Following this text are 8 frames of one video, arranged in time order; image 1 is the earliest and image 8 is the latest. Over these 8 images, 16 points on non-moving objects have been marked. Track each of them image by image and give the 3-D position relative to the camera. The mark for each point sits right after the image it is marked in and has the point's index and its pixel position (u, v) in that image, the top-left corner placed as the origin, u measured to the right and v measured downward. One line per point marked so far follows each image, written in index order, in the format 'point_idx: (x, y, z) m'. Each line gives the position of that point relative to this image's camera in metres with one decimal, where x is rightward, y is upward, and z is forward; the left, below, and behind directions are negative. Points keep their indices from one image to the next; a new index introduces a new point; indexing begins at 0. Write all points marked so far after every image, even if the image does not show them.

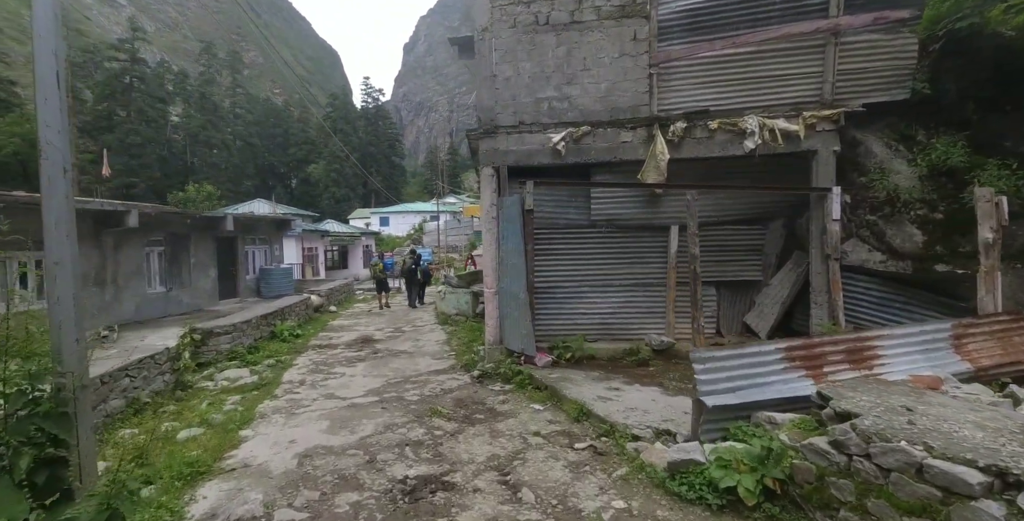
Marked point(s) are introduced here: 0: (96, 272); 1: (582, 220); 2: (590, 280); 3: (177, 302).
0: (-10.0, -0.3, +12.2) m
1: (+1.0, +0.6, +7.2) m
2: (+1.1, -0.3, +7.3) m
3: (-9.6, -1.2, +14.5) m
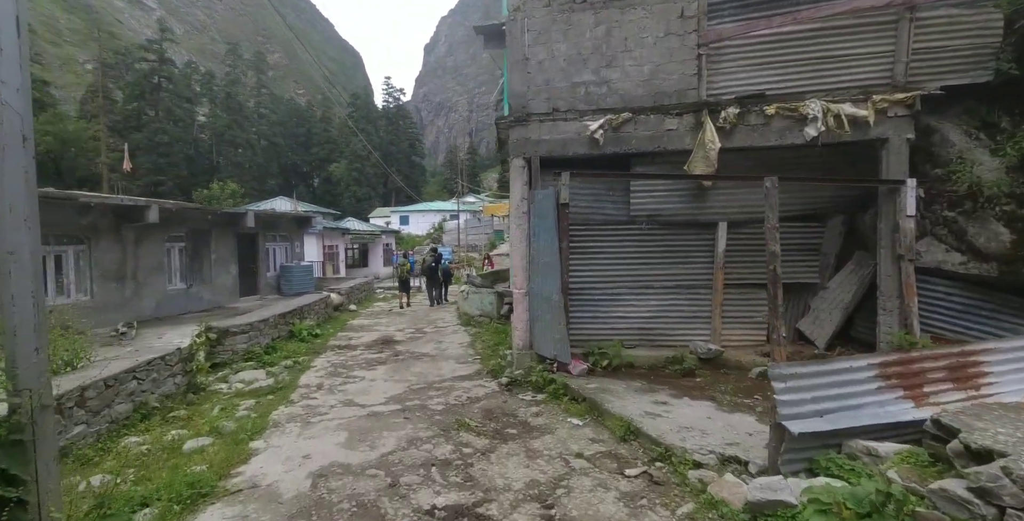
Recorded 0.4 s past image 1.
0: (-9.4, -0.2, +12.0) m
1: (+1.4, +0.6, +6.6) m
2: (+1.5, -0.3, +6.7) m
3: (-8.9, -1.1, +14.3) m
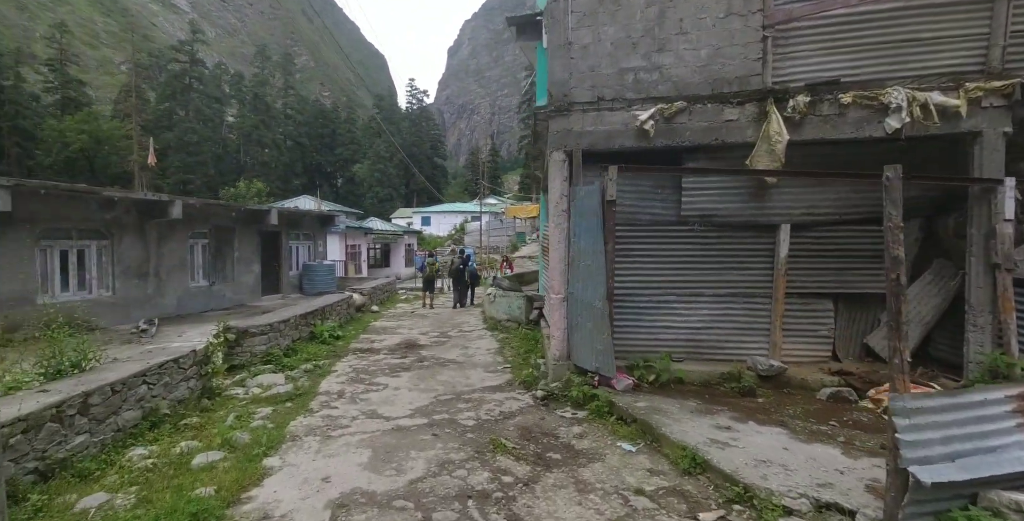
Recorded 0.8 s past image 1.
0: (-8.7, -0.1, +11.8) m
1: (+1.9, +0.6, +6.0) m
2: (+2.0, -0.3, +6.1) m
3: (-8.2, -1.0, +14.1) m
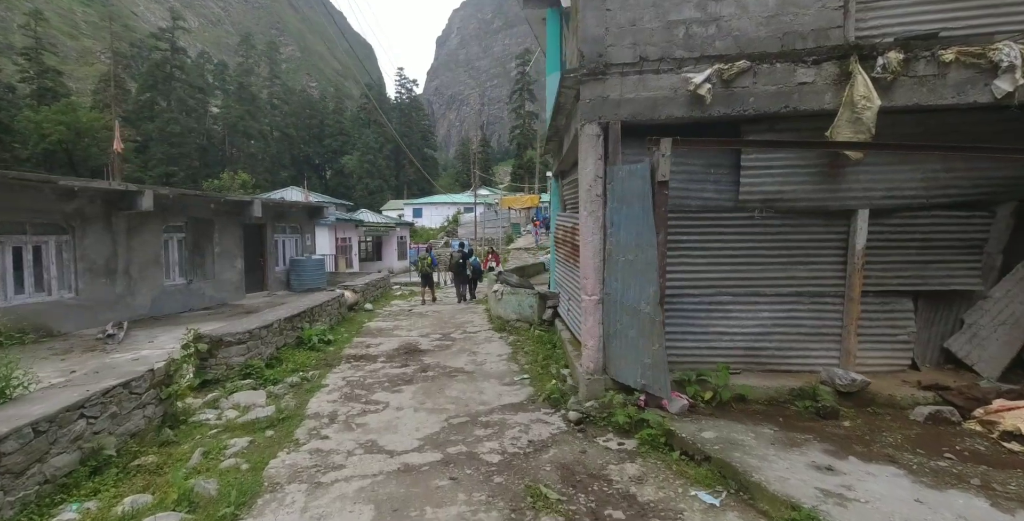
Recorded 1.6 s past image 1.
0: (-8.6, 0.0, +10.7) m
1: (+2.1, +0.6, +5.1) m
2: (+2.2, -0.3, +5.1) m
3: (-8.1, -0.9, +13.0) m
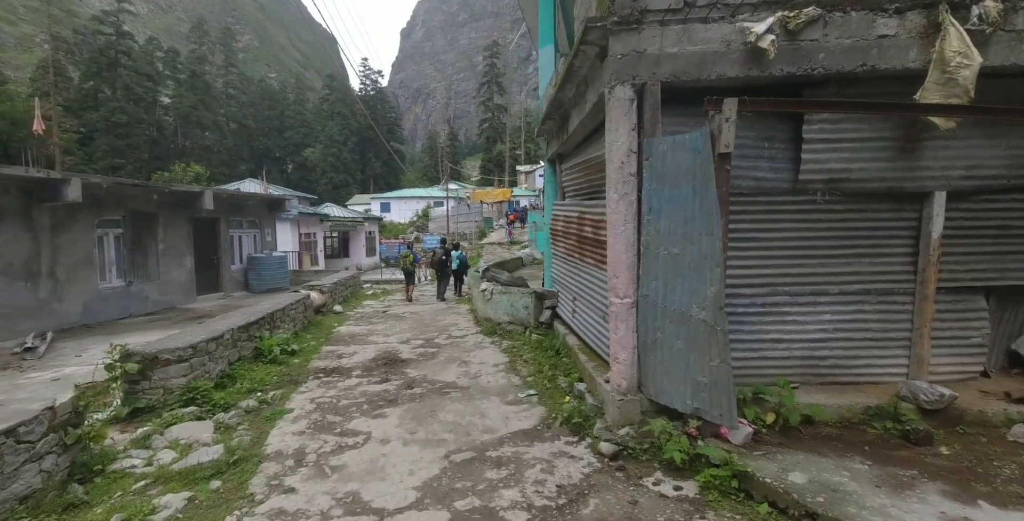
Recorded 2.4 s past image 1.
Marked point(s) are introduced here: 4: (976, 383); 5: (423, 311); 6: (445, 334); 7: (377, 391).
0: (-8.8, 0.0, +9.1) m
1: (+2.2, +0.7, +4.2) m
2: (+2.3, -0.2, +4.3) m
3: (-8.4, -0.9, +11.5) m
4: (+4.1, -1.1, +4.5) m
5: (-1.9, -1.1, +10.6) m
6: (-1.1, -1.2, +8.5) m
7: (-1.5, -1.5, +5.7) m
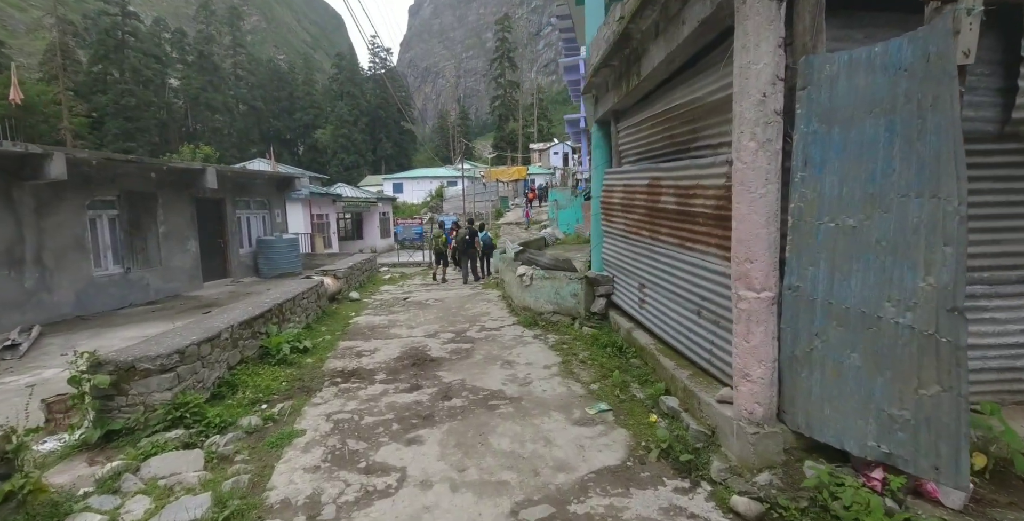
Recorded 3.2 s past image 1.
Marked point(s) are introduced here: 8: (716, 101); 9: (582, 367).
0: (-8.2, +0.2, +8.1) m
1: (+2.7, +0.8, +2.9) m
2: (+2.9, -0.1, +3.0) m
3: (-7.7, -0.6, +10.5) m
4: (+4.6, -0.9, +3.3) m
5: (-1.2, -0.7, +9.5) m
6: (-0.5, -0.9, +7.4) m
7: (-1.0, -1.3, +4.6) m
8: (+1.5, +1.2, +3.8) m
9: (+0.7, -1.1, +5.3) m
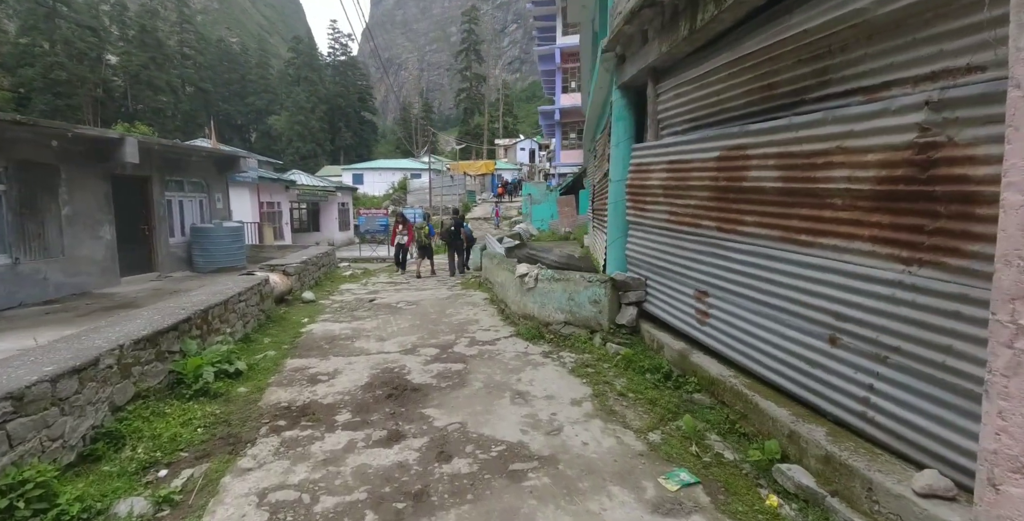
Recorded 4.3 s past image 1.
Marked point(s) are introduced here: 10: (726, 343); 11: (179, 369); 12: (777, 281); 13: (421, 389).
0: (-8.2, +0.4, +6.0) m
1: (+3.1, +0.8, +1.7) m
2: (+3.2, -0.1, +1.8) m
3: (-8.0, -0.4, +8.5) m
4: (+4.9, -1.0, +2.2) m
5: (-1.4, -0.6, +8.0) m
6: (-0.5, -0.9, +5.9) m
7: (-0.8, -1.3, +3.1) m
8: (+1.8, +1.2, +2.5) m
9: (+0.8, -1.1, +3.9) m
10: (+1.5, -0.6, +3.6) m
11: (-2.8, -0.9, +4.3) m
12: (+1.7, -0.1, +3.2) m
13: (-0.8, -1.1, +4.4) m
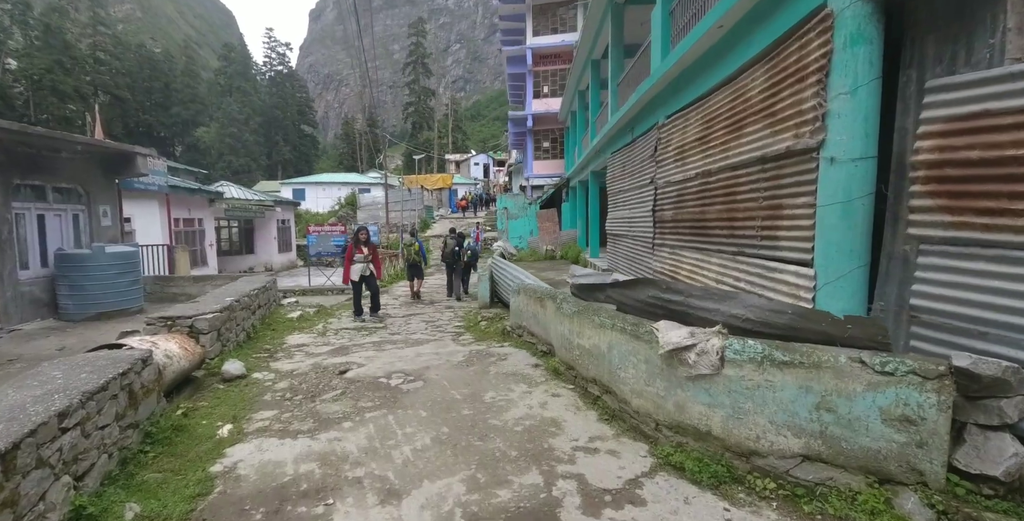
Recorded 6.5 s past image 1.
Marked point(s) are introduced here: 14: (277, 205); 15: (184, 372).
0: (-7.4, -0.1, +2.3) m
1: (+4.3, +0.6, -0.8) m
2: (+4.4, -0.2, -0.7) m
3: (-7.4, -0.9, +4.7) m
4: (+6.1, -1.1, -0.2) m
5: (-0.8, -1.1, +4.9) m
6: (+0.3, -1.2, +2.9) m
7: (+0.4, -1.5, +0.1) m
8: (+3.0, +1.0, -0.2) m
9: (+1.9, -1.3, +1.0) m
10: (+2.6, -0.8, +0.8) m
11: (-1.8, -1.2, +1.1) m
12: (+2.8, -0.3, +0.4) m
13: (+0.2, -1.4, +1.4) m
14: (-8.9, +2.2, +19.4) m
15: (-2.9, -0.9, +4.5) m
